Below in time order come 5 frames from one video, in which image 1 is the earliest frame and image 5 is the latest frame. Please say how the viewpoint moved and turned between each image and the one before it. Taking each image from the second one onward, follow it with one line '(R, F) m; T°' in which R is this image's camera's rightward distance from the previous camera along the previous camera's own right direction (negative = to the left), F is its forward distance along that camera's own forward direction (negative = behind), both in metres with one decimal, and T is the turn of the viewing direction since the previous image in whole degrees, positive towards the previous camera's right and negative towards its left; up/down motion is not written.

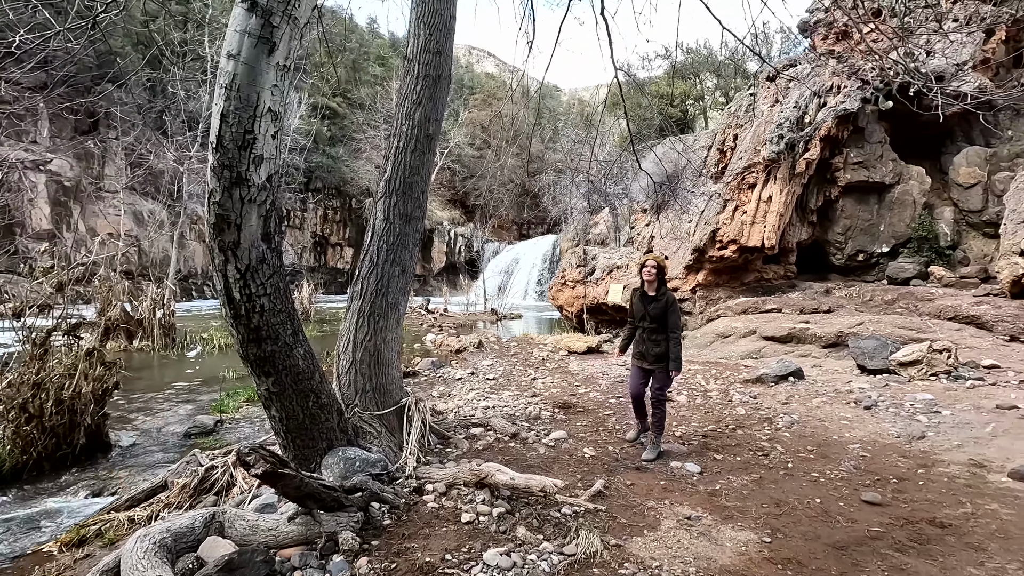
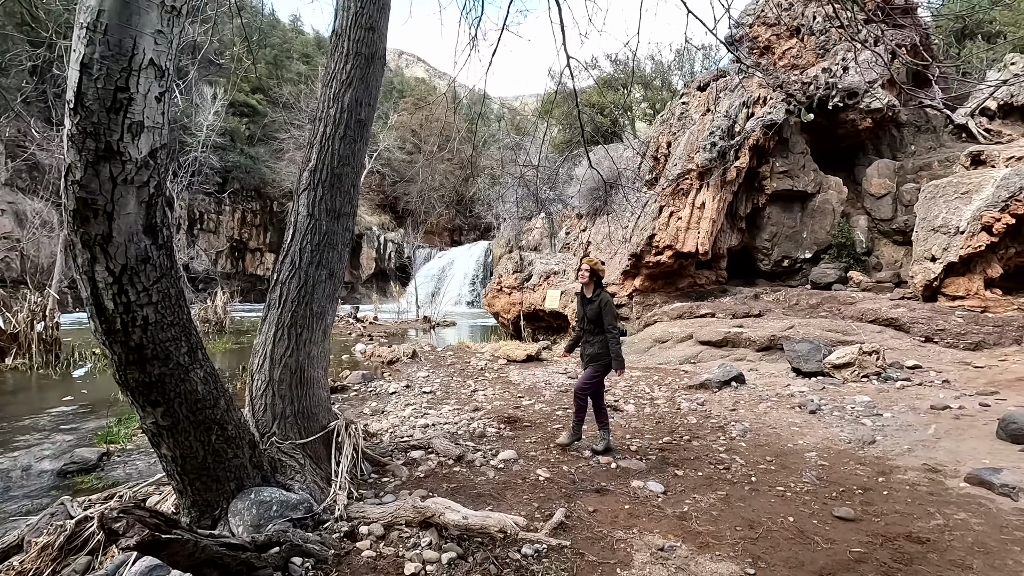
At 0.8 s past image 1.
(-0.1, +0.4) m; +7°
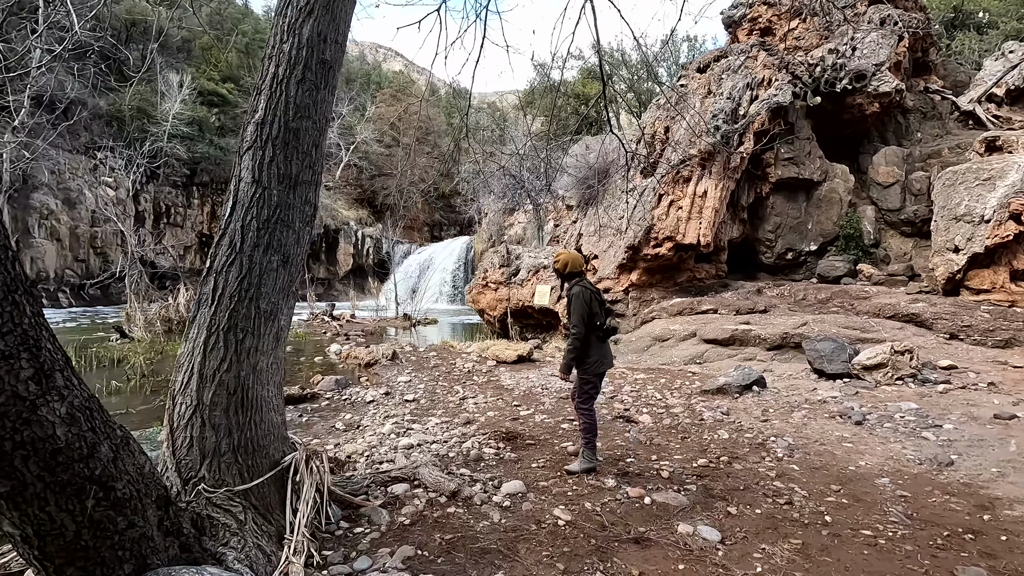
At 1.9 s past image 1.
(-0.1, +0.7) m; +2°
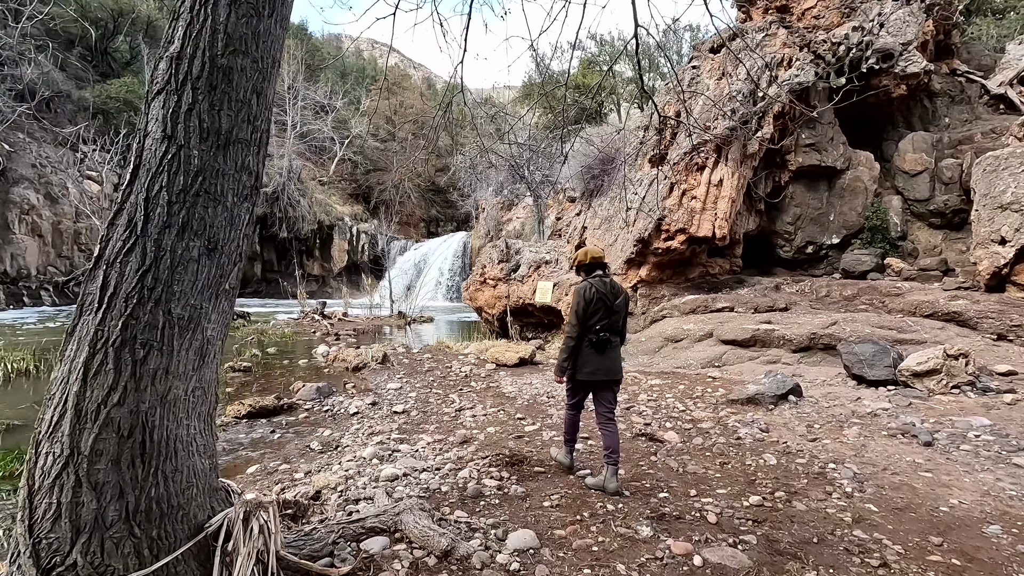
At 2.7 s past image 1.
(0.0, +0.6) m; 0°
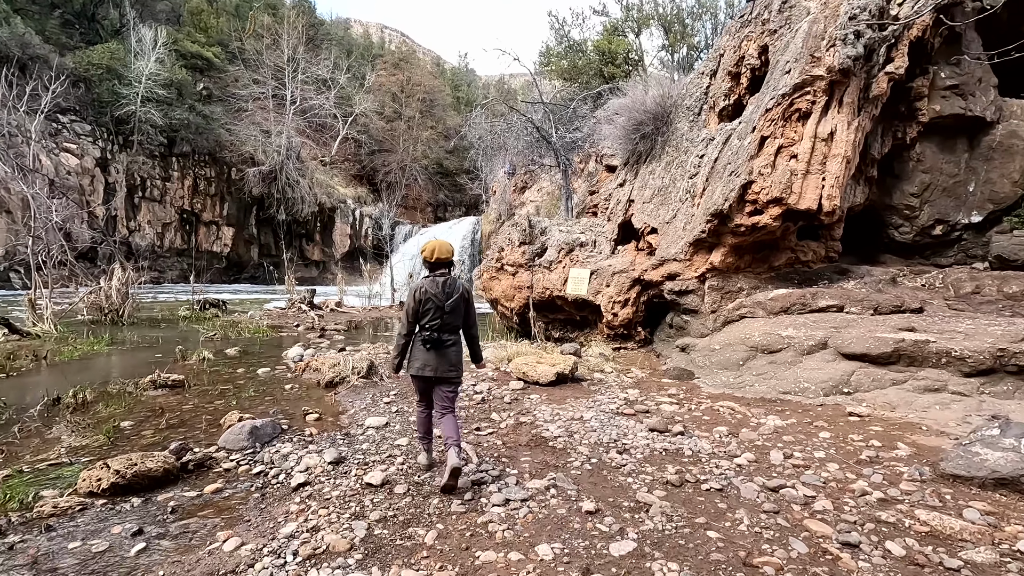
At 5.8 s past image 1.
(-0.3, +2.0) m; -1°
